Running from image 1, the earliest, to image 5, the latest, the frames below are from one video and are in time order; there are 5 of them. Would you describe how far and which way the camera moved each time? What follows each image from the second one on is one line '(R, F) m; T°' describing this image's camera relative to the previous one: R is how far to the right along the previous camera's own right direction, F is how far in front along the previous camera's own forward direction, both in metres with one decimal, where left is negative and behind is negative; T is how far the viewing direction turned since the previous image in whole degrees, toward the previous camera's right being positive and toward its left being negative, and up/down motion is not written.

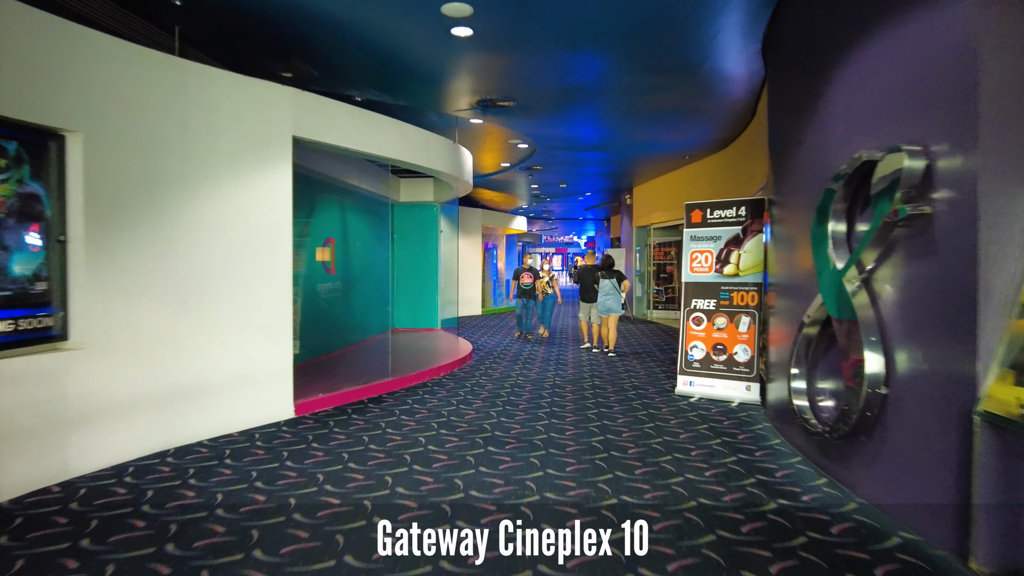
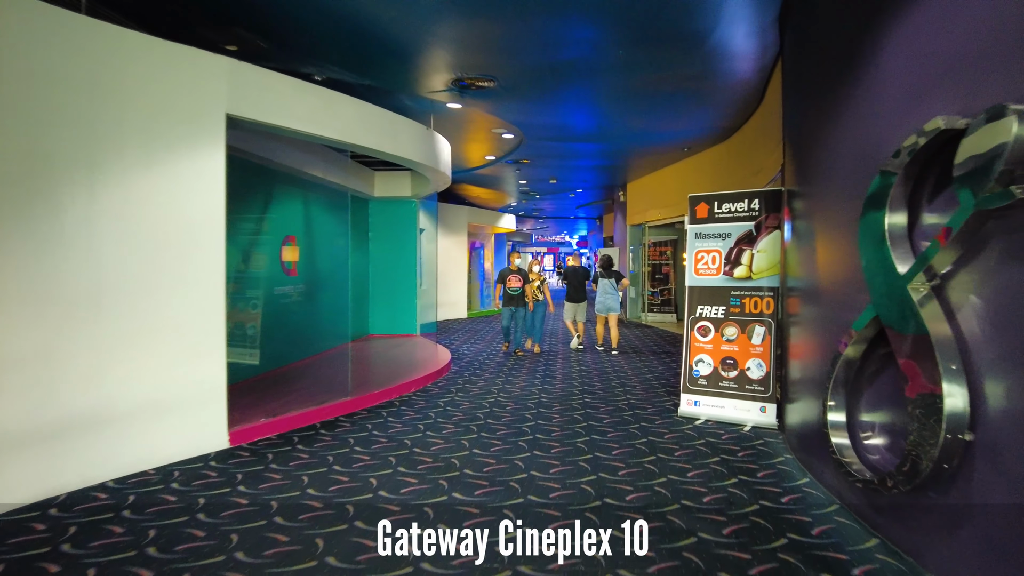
(+0.1, +0.7) m; +1°
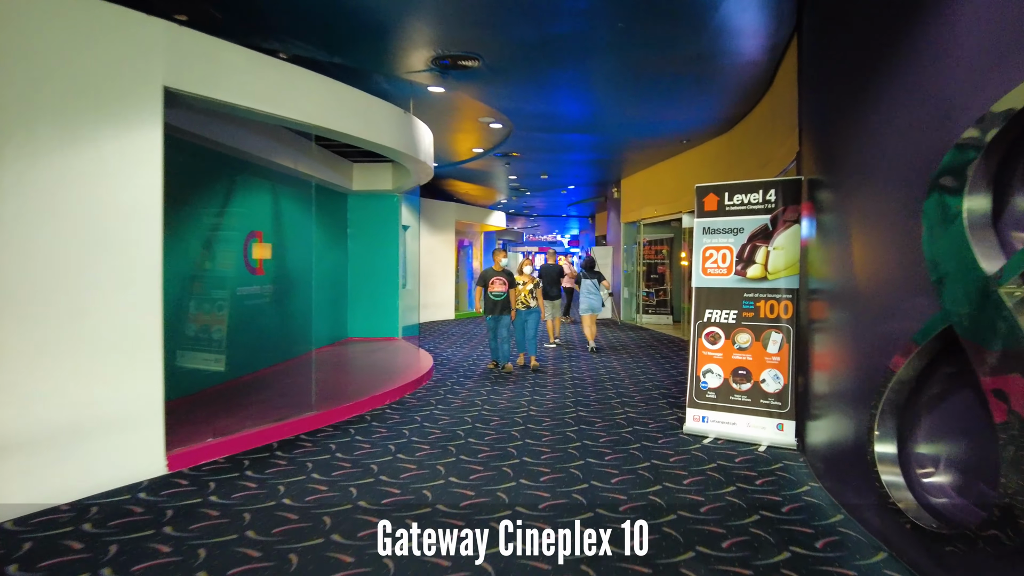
(0.0, +0.5) m; +1°
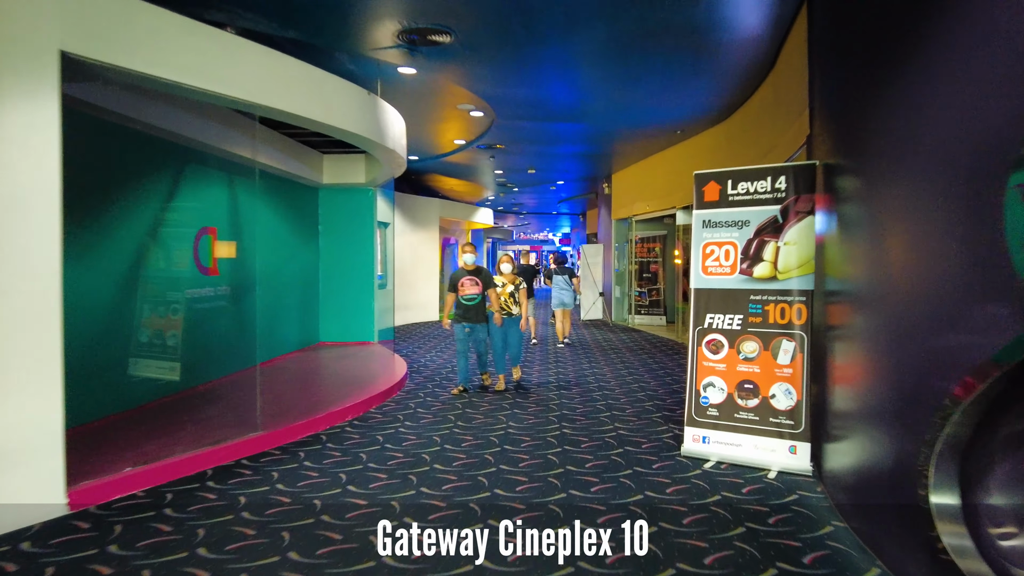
(+0.1, +0.5) m; +1°
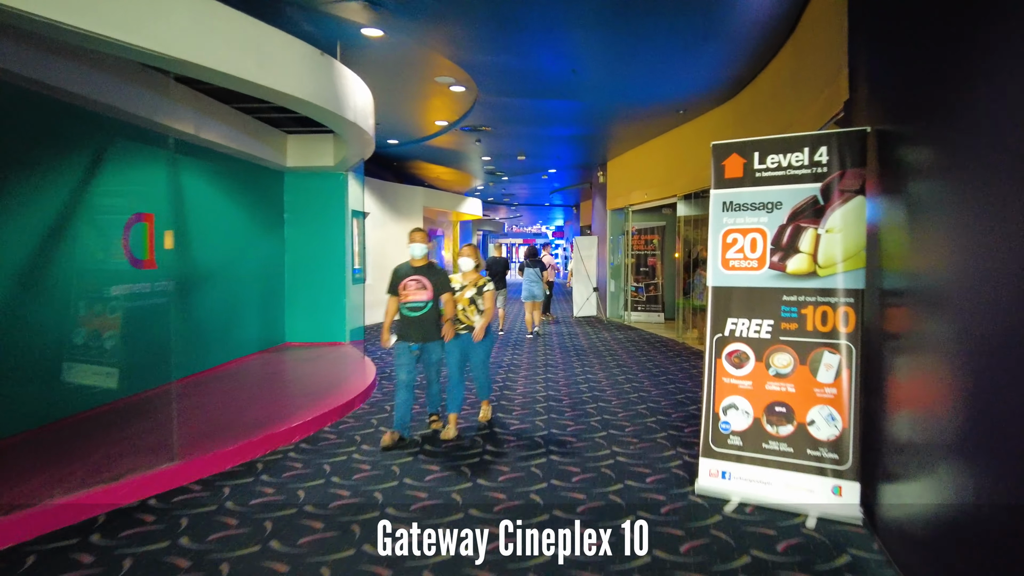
(-0.3, 0.0) m; 0°
